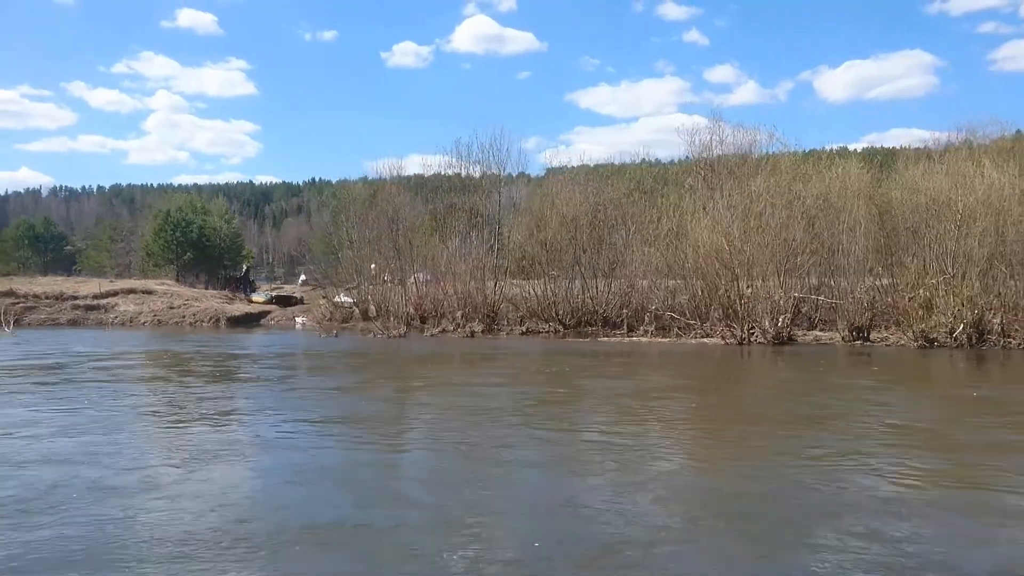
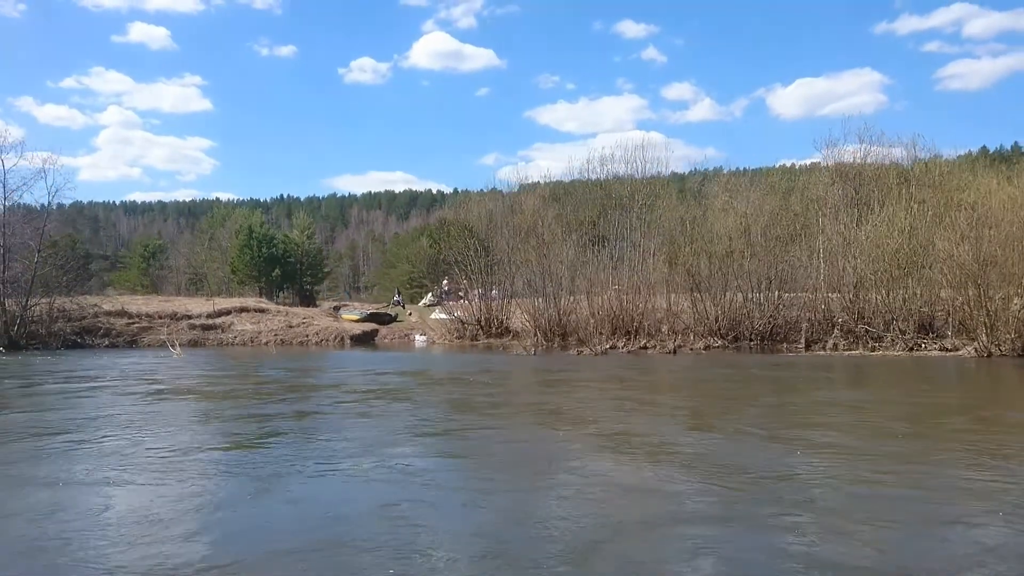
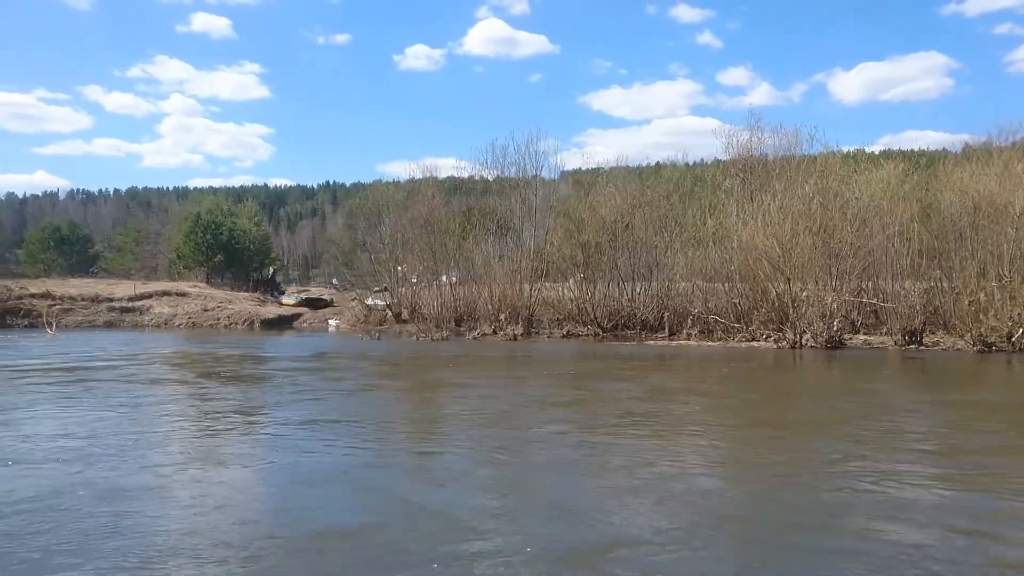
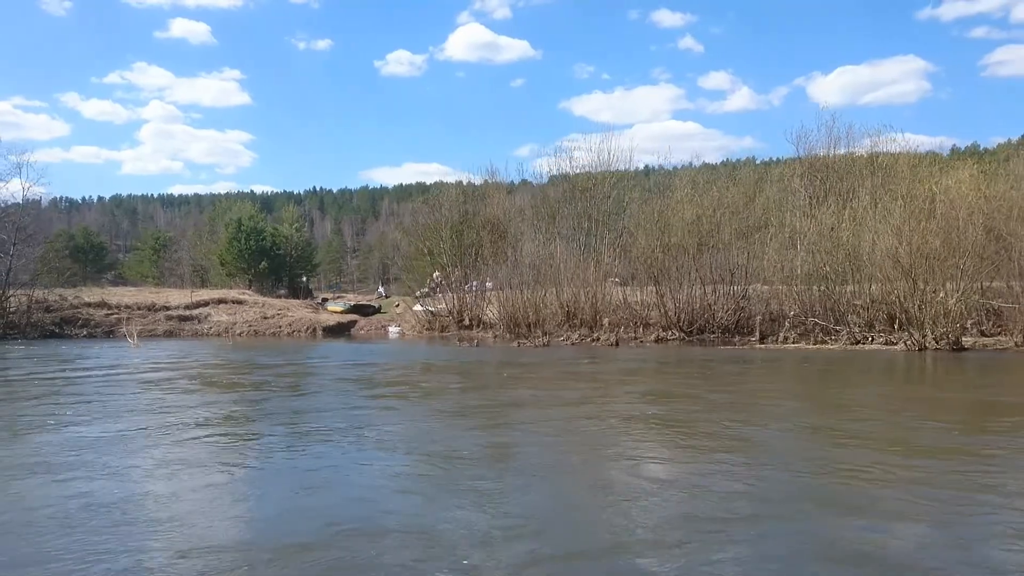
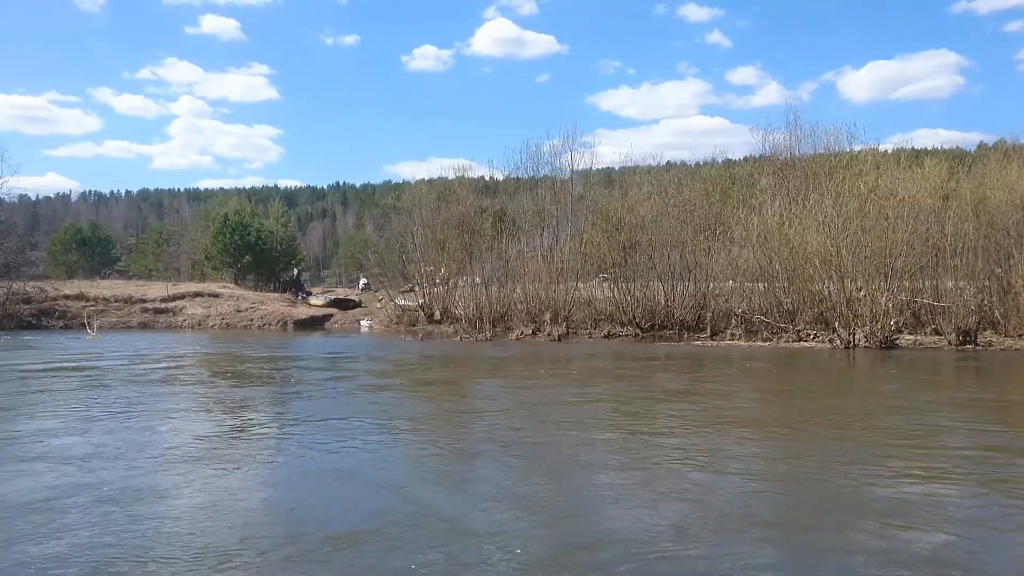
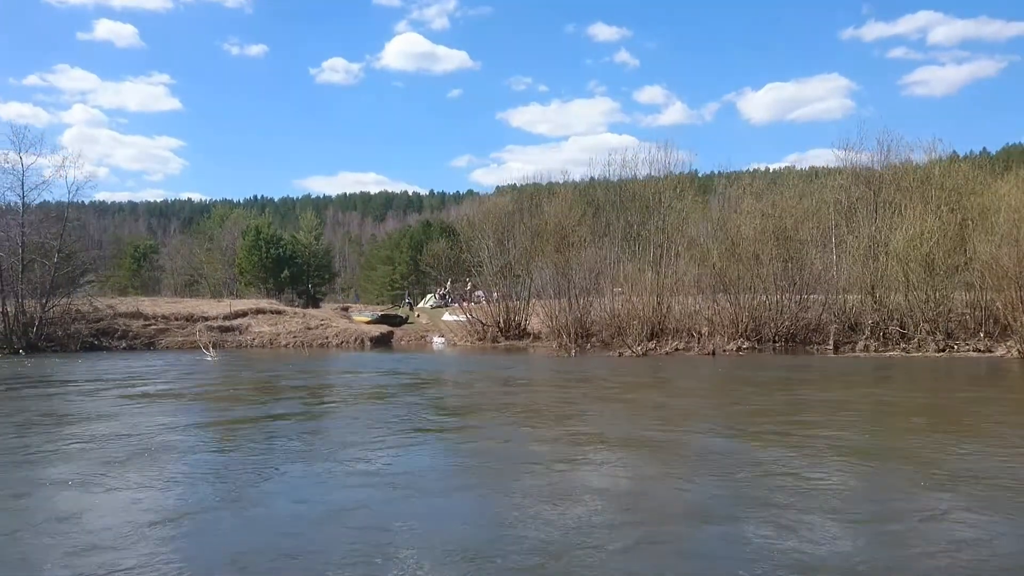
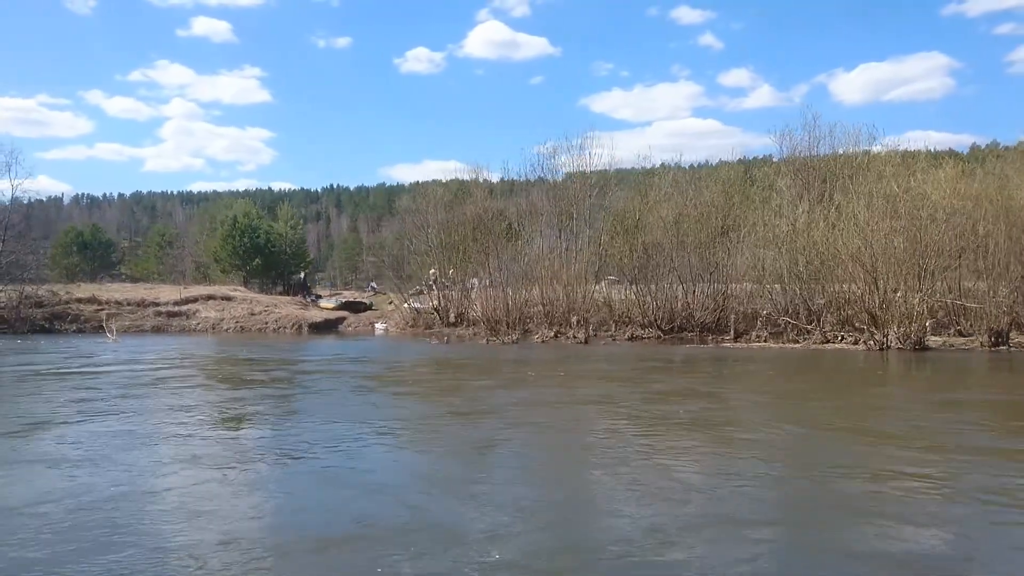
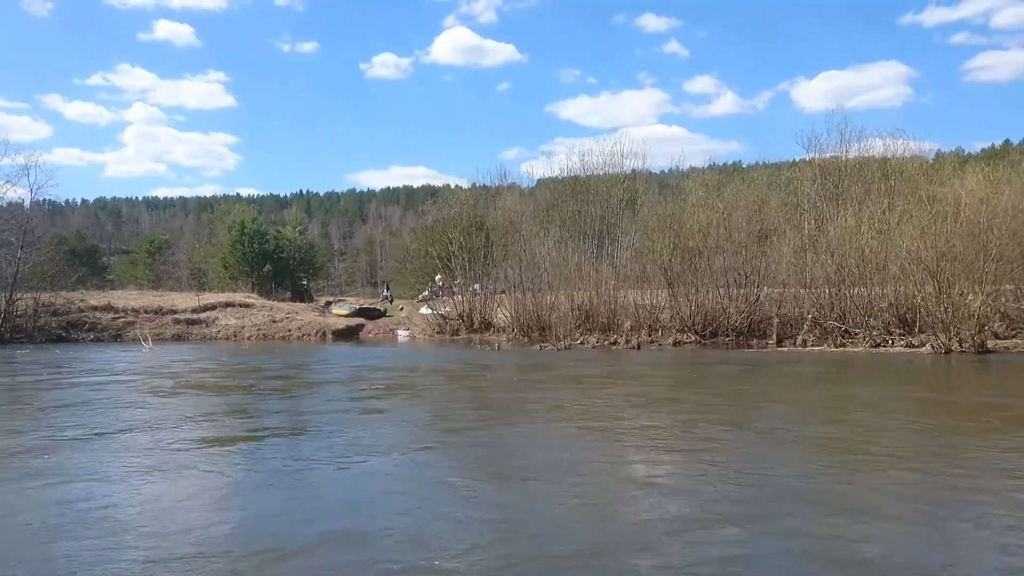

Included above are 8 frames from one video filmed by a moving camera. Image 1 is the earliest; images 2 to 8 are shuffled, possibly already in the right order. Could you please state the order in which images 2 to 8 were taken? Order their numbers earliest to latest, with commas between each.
3, 5, 7, 4, 8, 2, 6
